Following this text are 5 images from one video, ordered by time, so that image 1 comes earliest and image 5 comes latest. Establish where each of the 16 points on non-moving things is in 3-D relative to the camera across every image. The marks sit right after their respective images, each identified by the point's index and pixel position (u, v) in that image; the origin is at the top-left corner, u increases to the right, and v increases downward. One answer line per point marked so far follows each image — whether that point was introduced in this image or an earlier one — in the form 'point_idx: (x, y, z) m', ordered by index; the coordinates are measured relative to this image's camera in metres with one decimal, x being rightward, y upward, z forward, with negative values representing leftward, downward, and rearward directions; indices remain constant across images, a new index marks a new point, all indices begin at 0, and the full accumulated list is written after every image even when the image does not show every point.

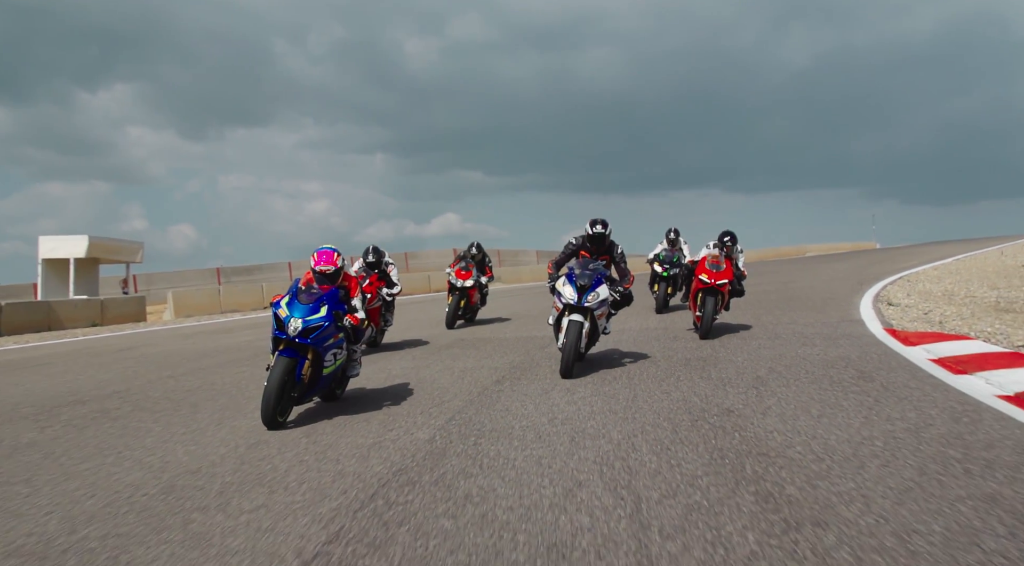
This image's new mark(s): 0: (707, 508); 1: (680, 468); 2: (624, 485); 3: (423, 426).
0: (+0.9, -1.0, +3.2) m
1: (+0.9, -0.9, +3.7) m
2: (+0.5, -1.0, +3.5) m
3: (-0.6, -1.0, +4.9) m
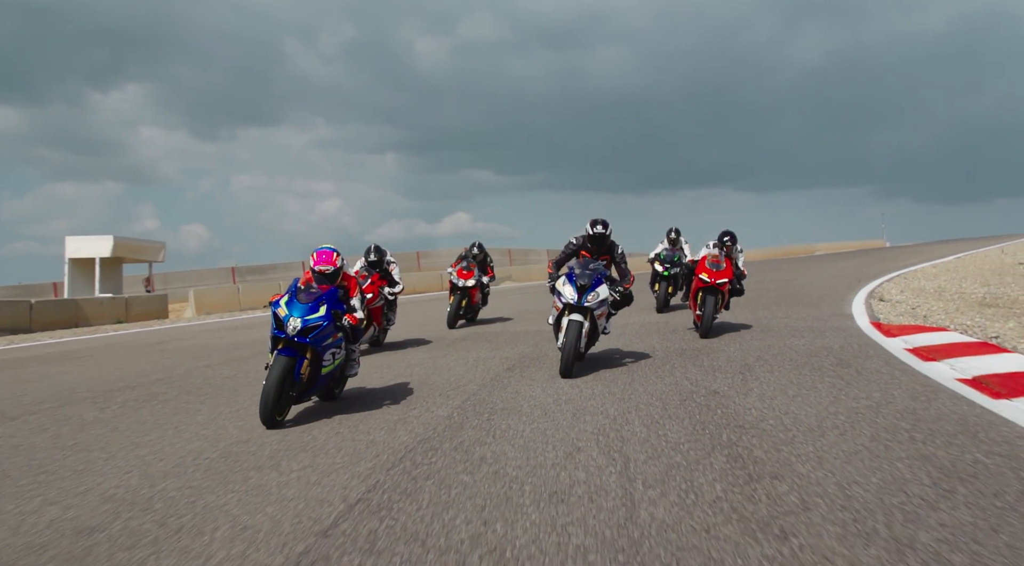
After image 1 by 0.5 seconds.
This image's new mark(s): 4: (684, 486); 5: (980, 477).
0: (+0.9, -0.9, +3.7) m
1: (+0.9, -0.9, +4.3) m
2: (+0.6, -0.9, +4.1) m
3: (-0.5, -0.9, +5.5) m
4: (+0.8, -1.0, +3.5) m
5: (+2.2, -0.9, +3.4) m
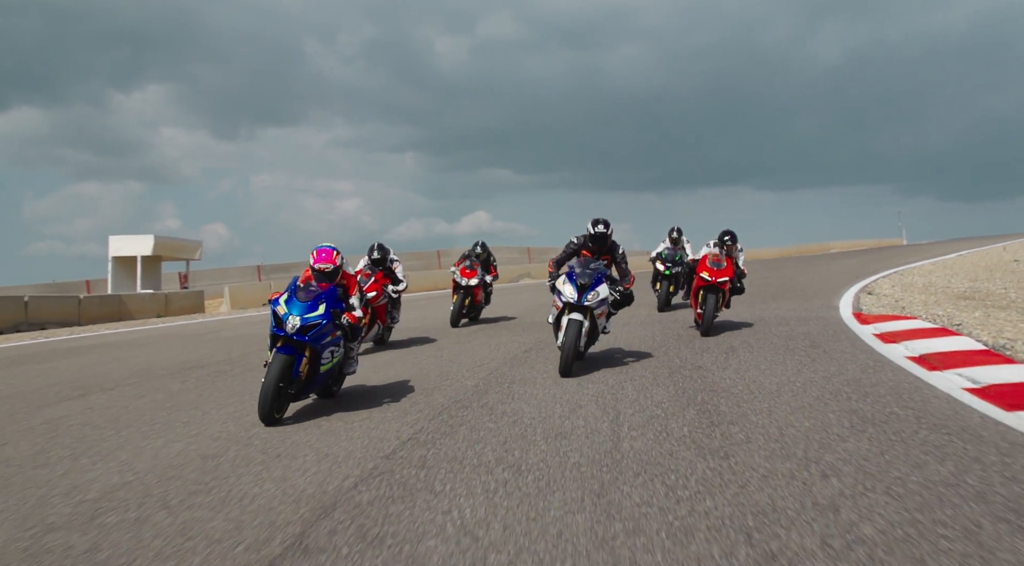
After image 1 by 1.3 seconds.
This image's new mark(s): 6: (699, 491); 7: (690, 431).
0: (+1.0, -0.9, +4.7) m
1: (+1.0, -0.8, +5.3) m
2: (+0.7, -0.9, +5.1) m
3: (-0.4, -0.9, +6.5) m
4: (+0.9, -0.9, +4.5) m
5: (+2.3, -0.8, +4.4) m
6: (+0.9, -1.0, +3.3) m
7: (+1.1, -0.9, +4.4) m
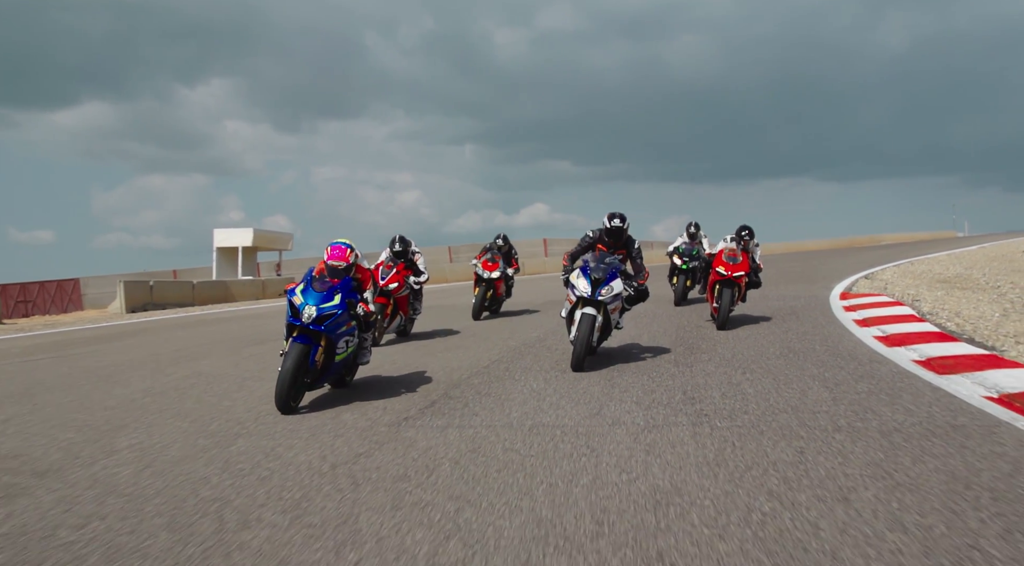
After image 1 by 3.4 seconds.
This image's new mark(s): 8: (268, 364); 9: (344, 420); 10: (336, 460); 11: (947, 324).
0: (+1.5, -0.7, +7.2) m
1: (+1.6, -0.6, +7.8) m
2: (+1.2, -0.7, +7.6) m
3: (+0.2, -0.6, +9.1) m
4: (+1.4, -0.7, +6.9) m
5: (+2.7, -0.6, +6.7) m
6: (+1.2, -0.8, +5.8) m
7: (+1.5, -0.7, +6.8) m
8: (-2.6, -0.9, +7.8) m
9: (-1.2, -1.0, +4.9) m
10: (-1.0, -1.0, +4.0) m
11: (+4.7, -0.4, +7.9) m
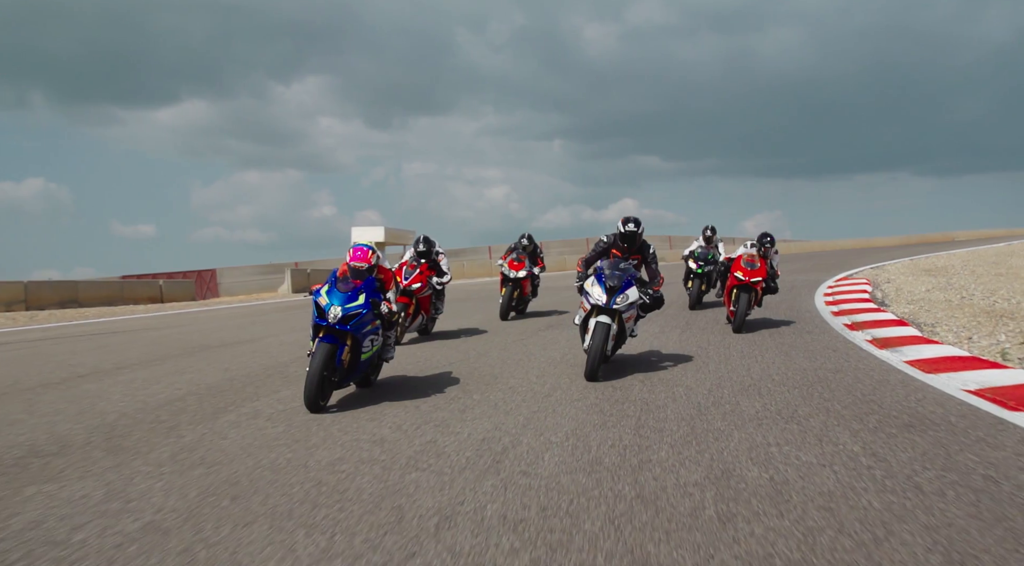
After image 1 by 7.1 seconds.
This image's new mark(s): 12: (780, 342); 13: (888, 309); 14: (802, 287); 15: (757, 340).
0: (+2.8, -0.4, +11.7) m
1: (+3.0, -0.4, +12.2) m
2: (+2.6, -0.4, +12.1) m
3: (+1.8, -0.3, +13.7) m
4: (+2.7, -0.4, +11.5) m
5: (+4.0, -0.4, +11.1) m
6: (+2.4, -0.5, +10.4) m
7: (+2.8, -0.4, +11.3) m
8: (-1.2, -0.5, +12.8) m
9: (-0.1, -0.7, +9.8) m
10: (0.0, -0.7, +8.8) m
11: (+6.1, -0.2, +12.0) m
12: (+3.0, -0.6, +8.0) m
13: (+5.4, -0.4, +10.4) m
14: (+6.2, 0.0, +15.4) m
15: (+2.8, -0.6, +8.3) m
